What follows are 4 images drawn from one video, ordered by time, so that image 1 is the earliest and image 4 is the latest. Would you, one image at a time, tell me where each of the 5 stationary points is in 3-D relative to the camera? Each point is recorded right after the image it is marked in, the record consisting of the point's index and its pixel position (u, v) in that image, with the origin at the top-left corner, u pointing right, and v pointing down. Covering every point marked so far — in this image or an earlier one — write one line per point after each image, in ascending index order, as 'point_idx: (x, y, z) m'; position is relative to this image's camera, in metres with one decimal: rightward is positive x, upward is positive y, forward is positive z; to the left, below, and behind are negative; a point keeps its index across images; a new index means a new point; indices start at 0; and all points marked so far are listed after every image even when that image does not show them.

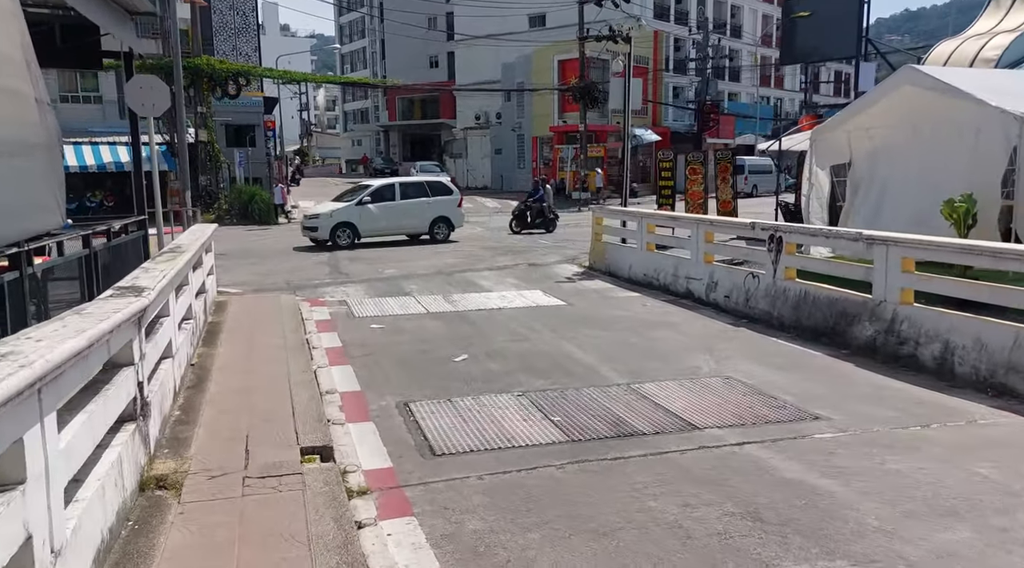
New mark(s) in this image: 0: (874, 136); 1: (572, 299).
0: (+5.4, +2.2, +11.8) m
1: (+0.9, -0.2, +12.1) m
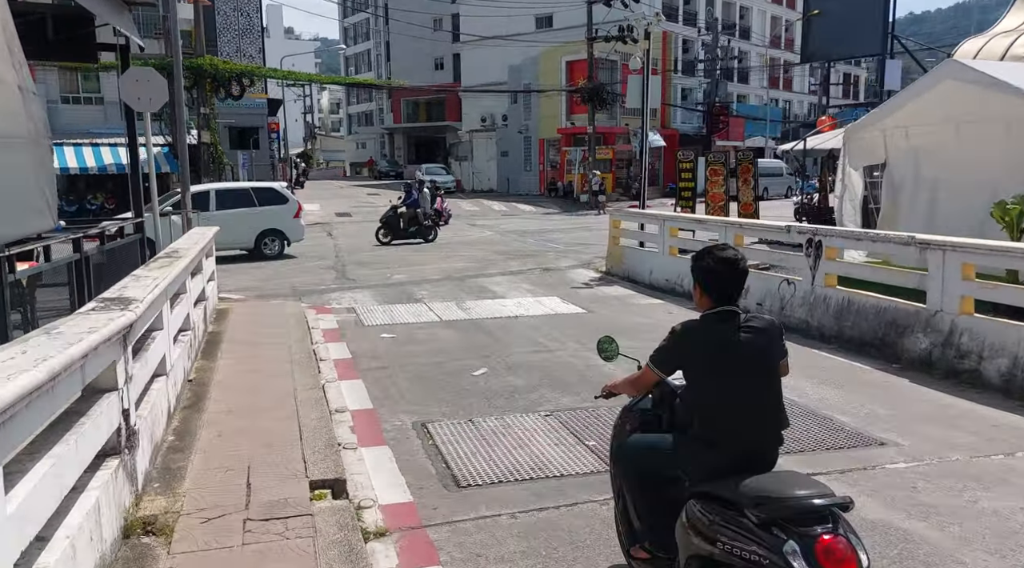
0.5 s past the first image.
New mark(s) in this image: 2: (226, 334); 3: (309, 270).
0: (+5.7, +2.1, +11.2) m
1: (+1.2, -0.3, +11.5) m
2: (-3.1, -0.5, +8.5) m
3: (-4.1, +0.3, +16.3) m
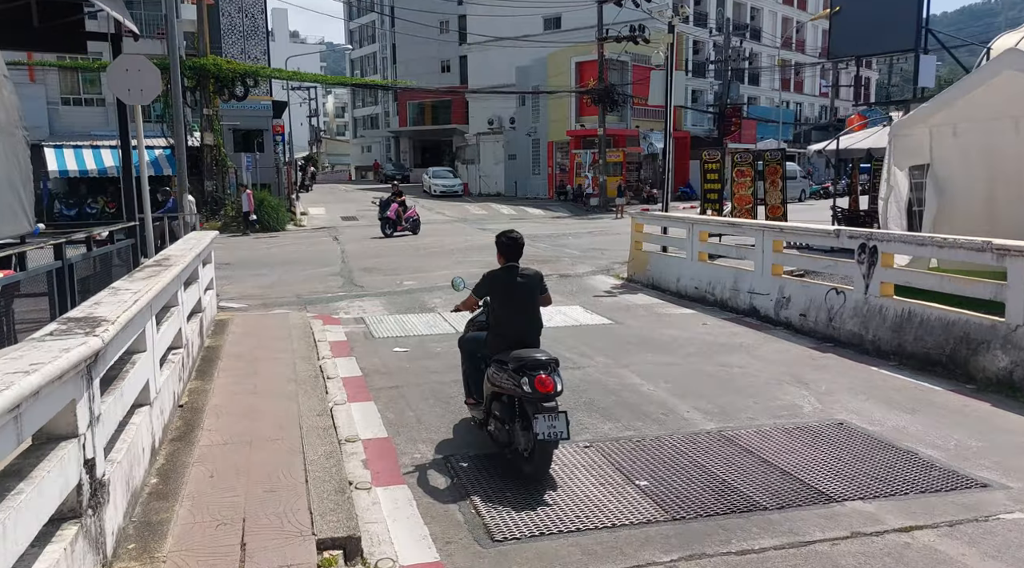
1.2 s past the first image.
0: (+5.9, +2.0, +10.4) m
1: (+1.4, -0.4, +10.7) m
2: (-2.8, -0.6, +7.8) m
3: (-3.8, +0.2, +15.5) m
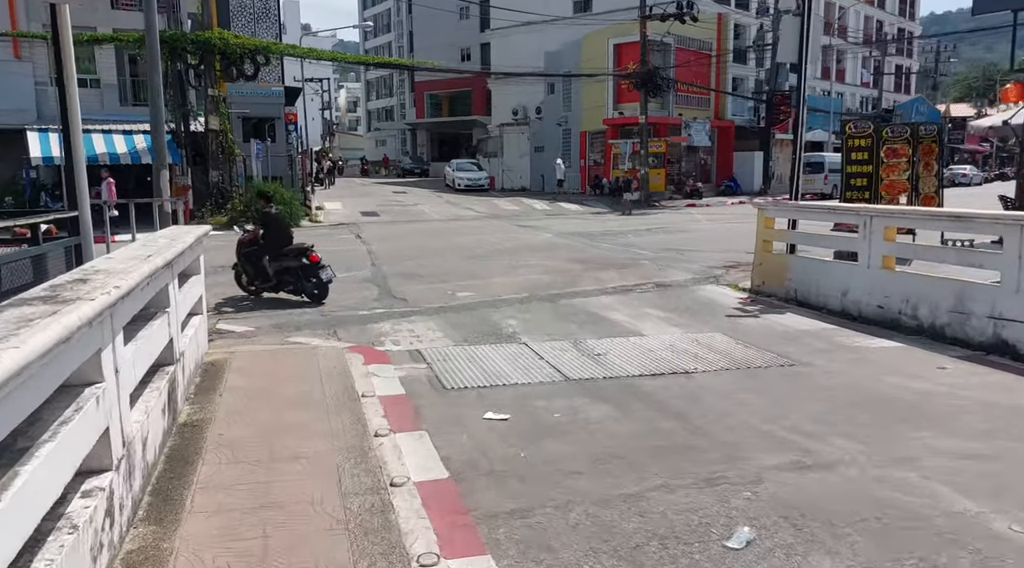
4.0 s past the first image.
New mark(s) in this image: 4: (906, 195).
0: (+7.1, +1.8, +7.1) m
1: (+2.6, -0.6, +7.4) m
2: (-1.7, -0.8, +4.5) m
3: (-2.6, 0.0, +12.3) m
4: (+5.5, +1.2, +11.3) m
